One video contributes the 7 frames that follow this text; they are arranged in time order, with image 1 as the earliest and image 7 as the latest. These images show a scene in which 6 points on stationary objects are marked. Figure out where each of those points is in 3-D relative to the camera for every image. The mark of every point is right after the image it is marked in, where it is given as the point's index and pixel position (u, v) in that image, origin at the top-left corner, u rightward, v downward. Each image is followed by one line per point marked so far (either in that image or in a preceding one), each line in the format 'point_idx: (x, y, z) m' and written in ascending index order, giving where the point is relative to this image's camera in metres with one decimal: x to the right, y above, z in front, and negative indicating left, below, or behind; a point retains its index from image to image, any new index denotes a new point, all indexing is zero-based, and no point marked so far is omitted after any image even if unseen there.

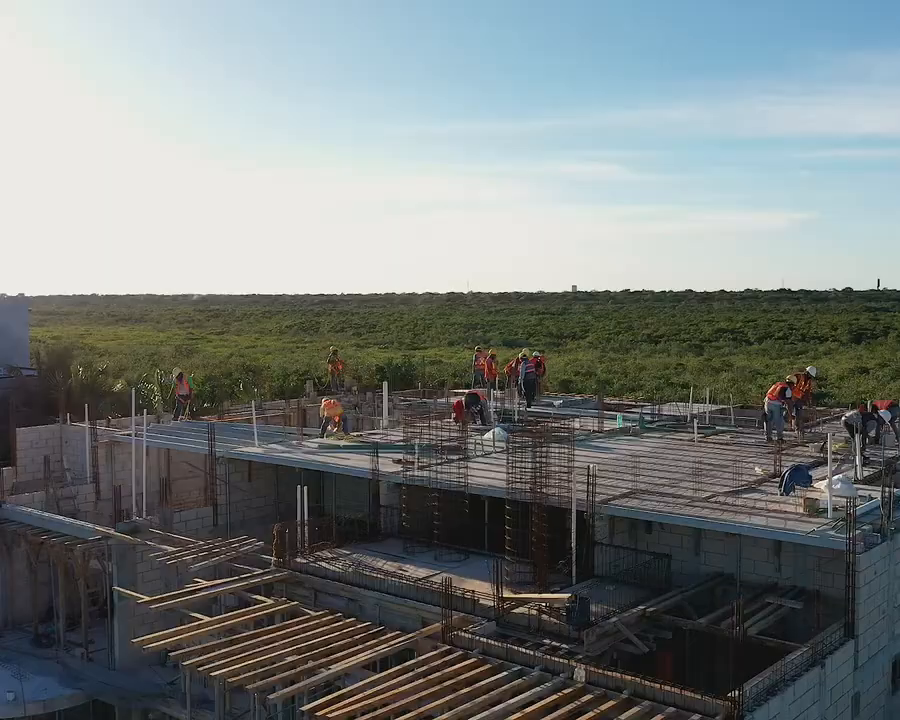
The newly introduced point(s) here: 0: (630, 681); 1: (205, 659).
0: (+1.7, -3.0, +9.4) m
1: (-2.6, -3.1, +10.6) m
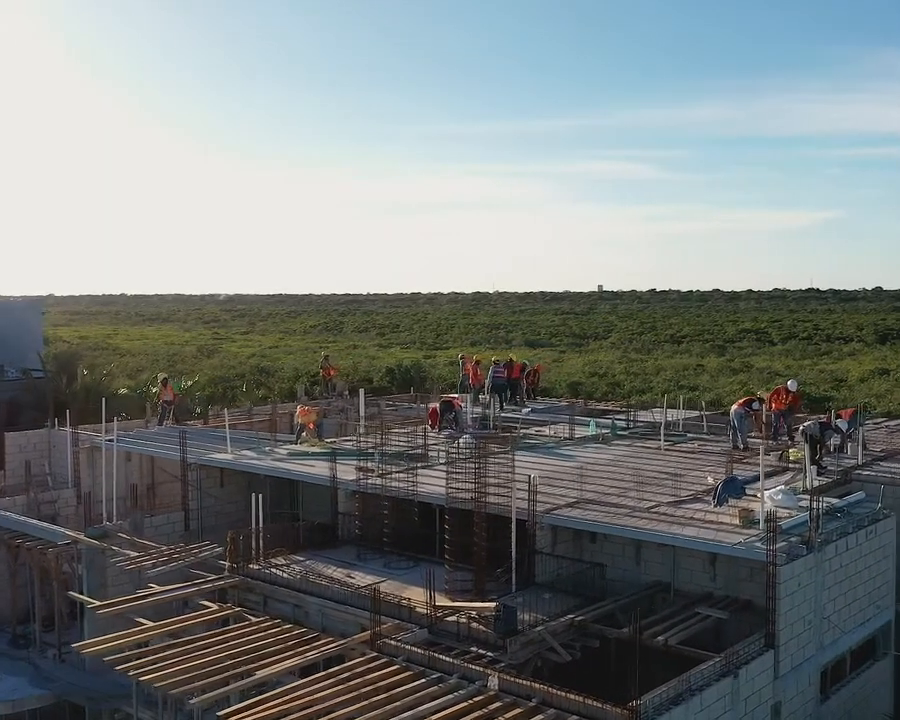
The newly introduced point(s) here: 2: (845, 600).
0: (+0.8, -3.2, +9.6) m
1: (-3.4, -3.3, +10.9) m
2: (+4.9, -3.0, +12.4) m
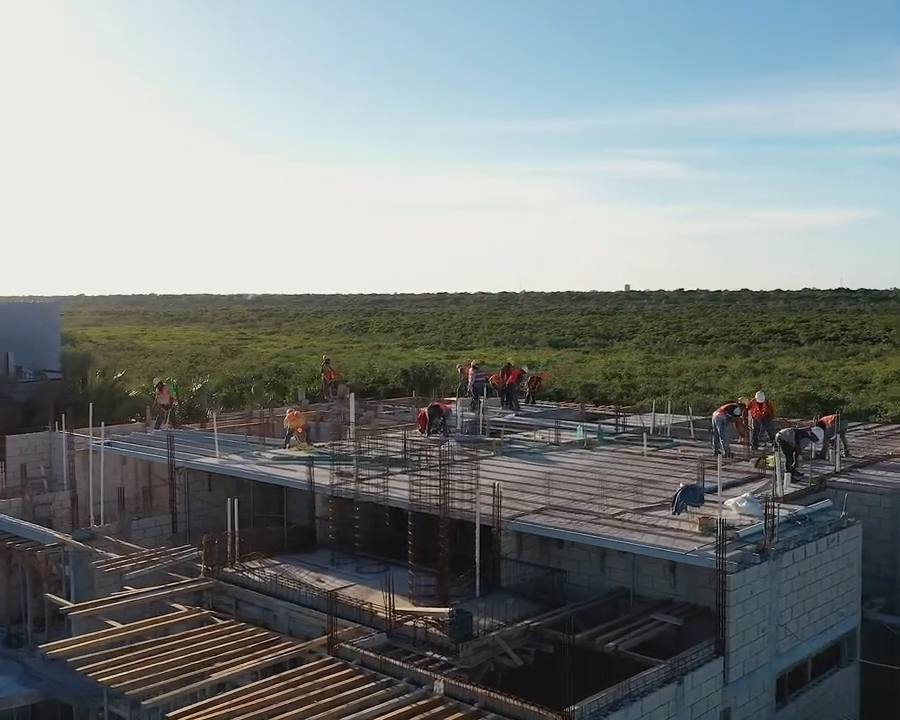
0: (+0.3, -3.3, +9.8) m
1: (-3.9, -3.4, +11.2) m
2: (+4.4, -3.1, +12.5) m
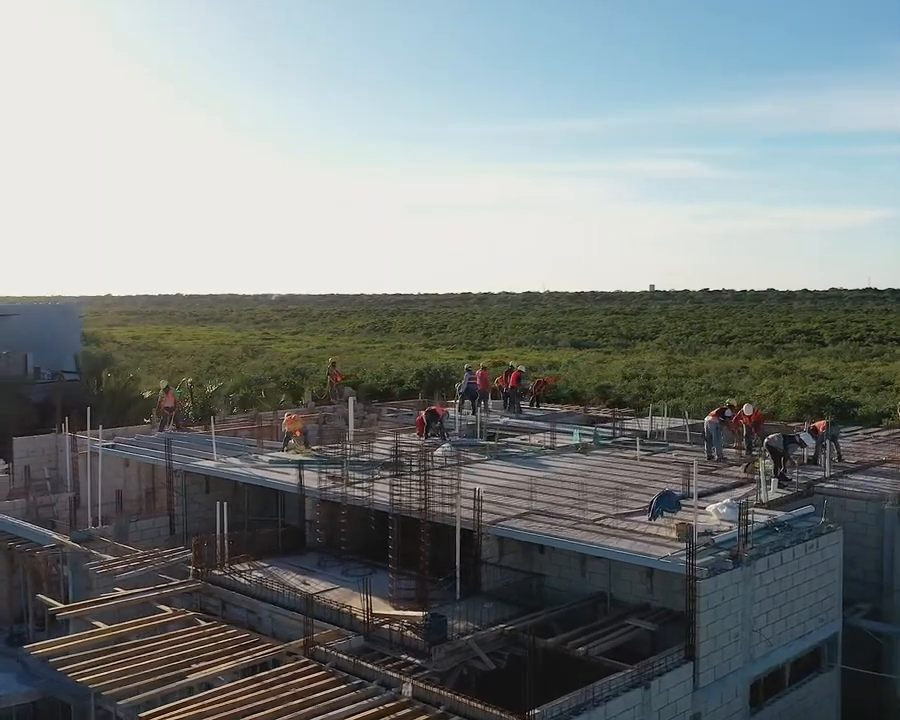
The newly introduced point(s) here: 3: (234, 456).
0: (0.0, -3.4, +10.0) m
1: (-4.2, -3.5, +11.5) m
2: (+4.2, -3.2, +12.6) m
3: (-4.3, -1.9, +19.8) m
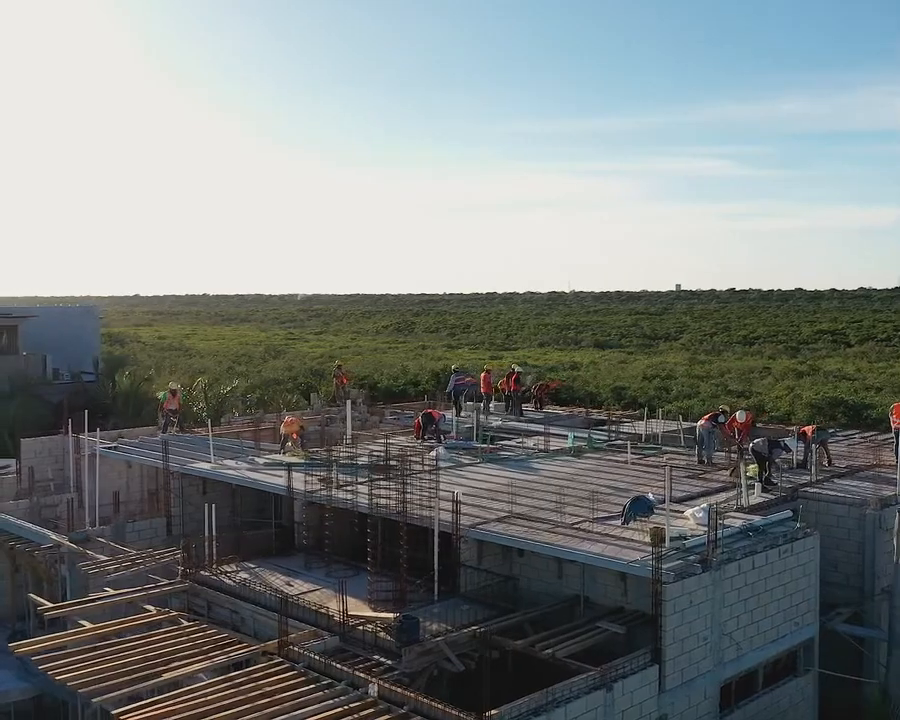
0: (-0.4, -3.5, +10.2) m
1: (-4.5, -3.6, +11.8) m
2: (+3.8, -3.3, +12.7) m
3: (-4.5, -2.0, +20.2) m
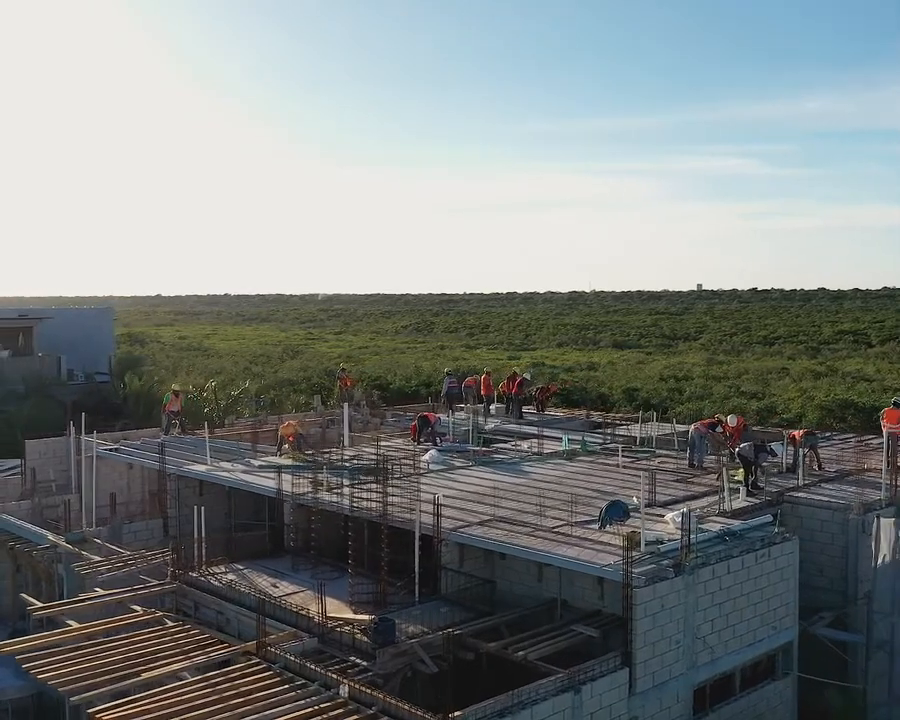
0: (-0.7, -3.6, +10.4) m
1: (-4.8, -3.6, +12.1) m
2: (+3.6, -3.4, +12.8) m
3: (-4.6, -2.1, +20.4) m
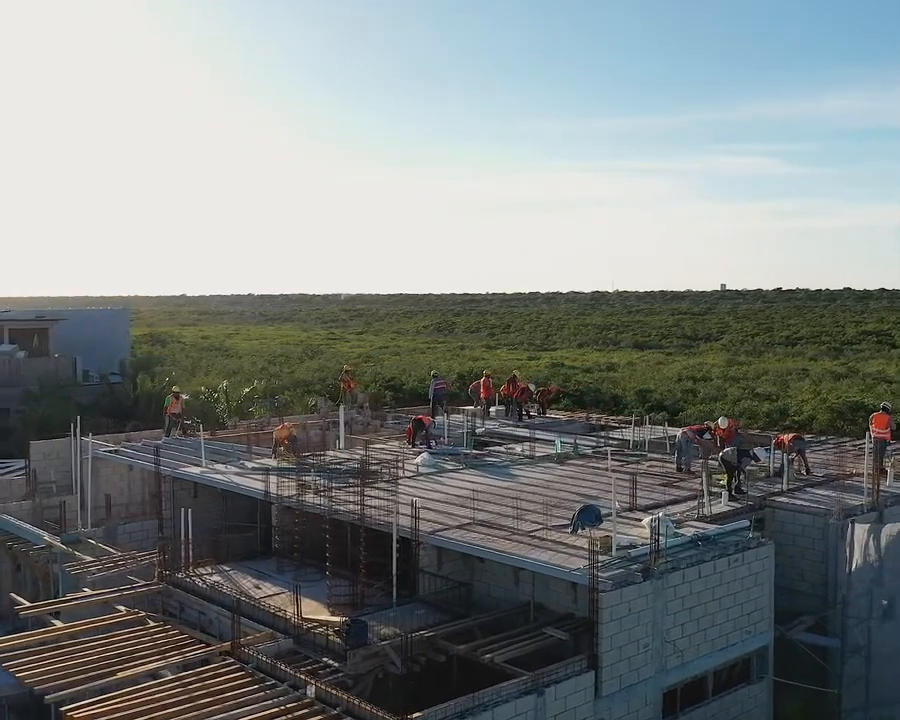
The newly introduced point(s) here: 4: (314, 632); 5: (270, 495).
0: (-1.1, -3.6, +10.6) m
1: (-5.2, -3.7, +12.4) m
2: (+3.2, -3.5, +12.9) m
3: (-4.8, -2.1, +20.7) m
4: (-1.8, -3.5, +12.8) m
5: (-3.0, -2.2, +16.5) m
